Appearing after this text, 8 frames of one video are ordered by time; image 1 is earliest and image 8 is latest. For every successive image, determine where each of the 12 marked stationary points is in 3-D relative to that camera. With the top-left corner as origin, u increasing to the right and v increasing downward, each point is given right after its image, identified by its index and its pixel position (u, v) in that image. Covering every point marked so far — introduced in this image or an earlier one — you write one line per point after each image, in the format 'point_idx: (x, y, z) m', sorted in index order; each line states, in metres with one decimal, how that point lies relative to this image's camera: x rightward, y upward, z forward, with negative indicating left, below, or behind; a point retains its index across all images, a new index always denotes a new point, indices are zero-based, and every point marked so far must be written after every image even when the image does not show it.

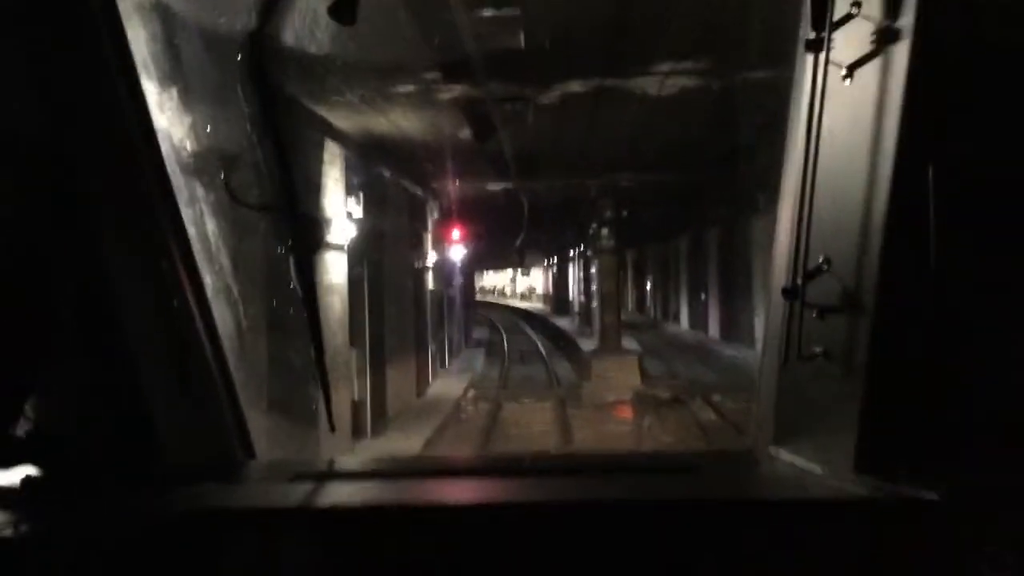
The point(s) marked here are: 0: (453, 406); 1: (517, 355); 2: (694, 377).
0: (-0.7, -1.3, +10.3) m
1: (0.0, -1.4, +18.5) m
2: (+1.9, -0.9, +9.7) m
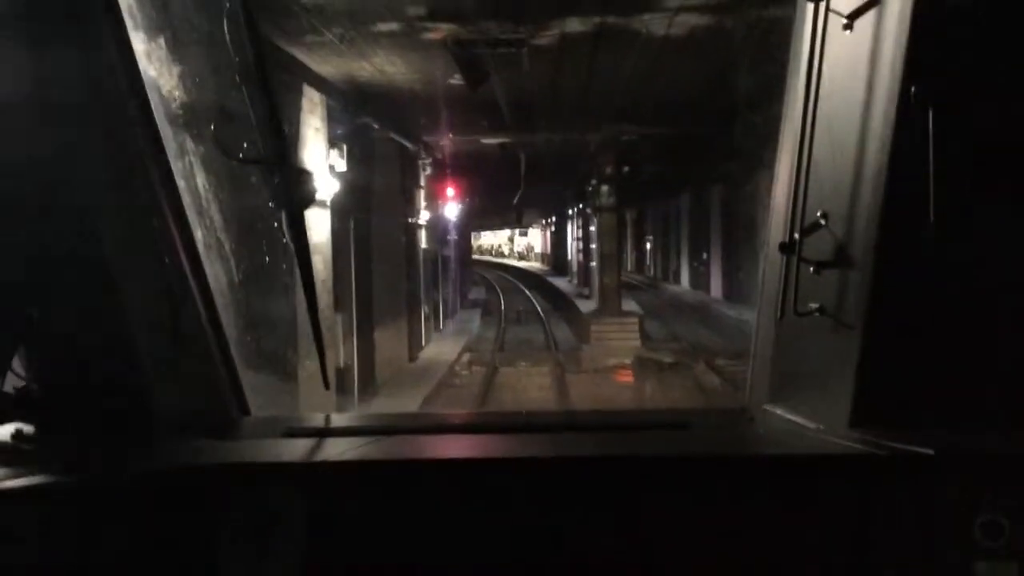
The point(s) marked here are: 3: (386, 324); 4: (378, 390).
0: (-0.7, -0.9, +10.0) m
1: (0.0, -0.6, +18.3) m
2: (+1.8, -0.5, +9.4) m
3: (-1.7, -0.4, +12.4) m
4: (-1.3, -0.9, +8.7) m
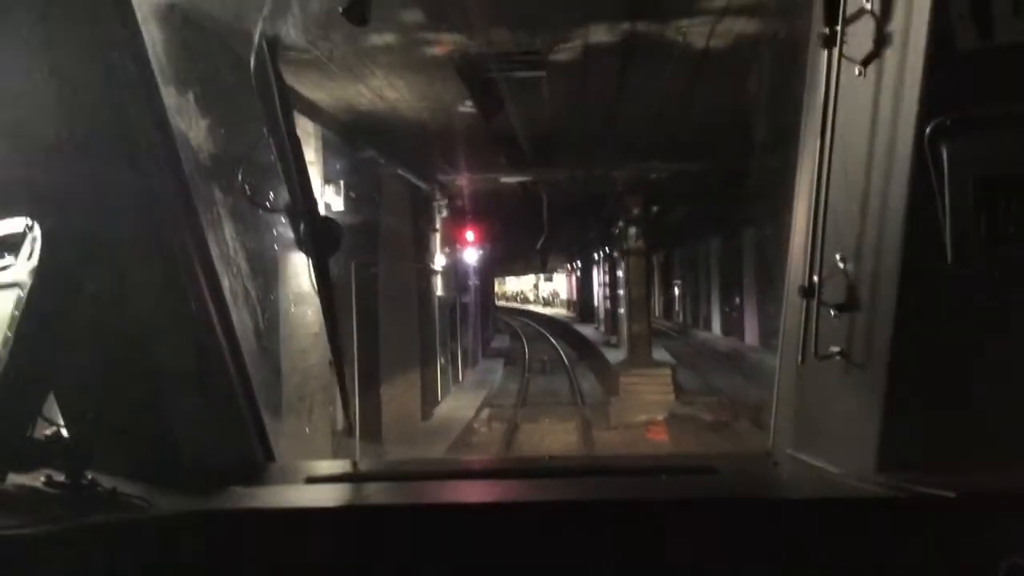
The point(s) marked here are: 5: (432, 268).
0: (-0.5, -1.4, +9.5) m
1: (+0.4, -1.5, +17.7) m
2: (+2.1, -1.0, +8.8) m
3: (-1.4, -1.1, +11.9) m
4: (-1.1, -1.4, +8.2) m
5: (-1.2, +0.3, +14.1) m
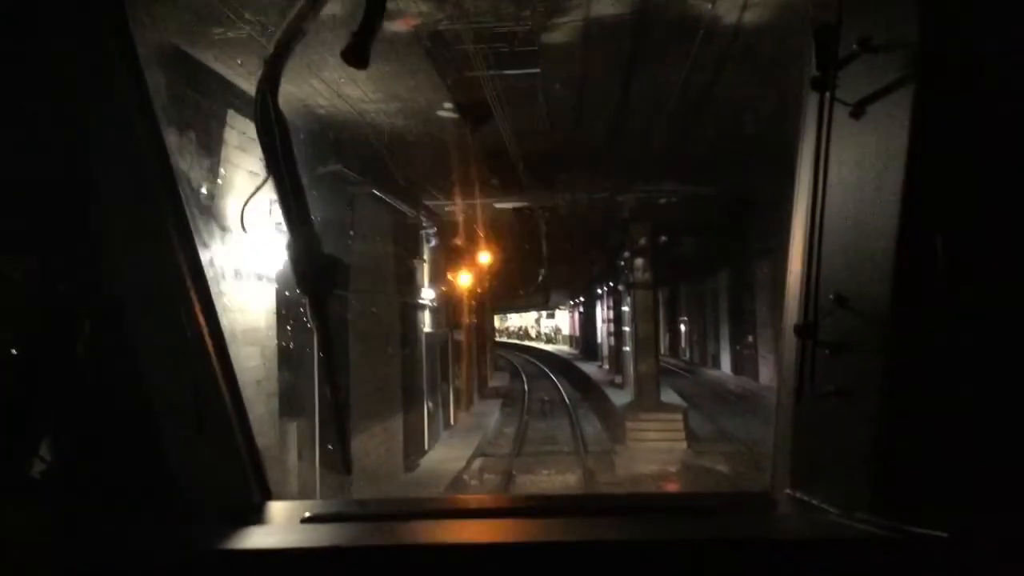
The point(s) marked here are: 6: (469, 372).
0: (-0.5, -1.7, +8.8) m
1: (+0.4, -2.1, +16.9) m
2: (+2.0, -1.3, +8.1) m
3: (-1.4, -1.5, +11.2) m
4: (-1.1, -1.7, +7.5) m
5: (-1.2, -0.2, +13.4) m
6: (-0.9, -1.8, +19.1) m
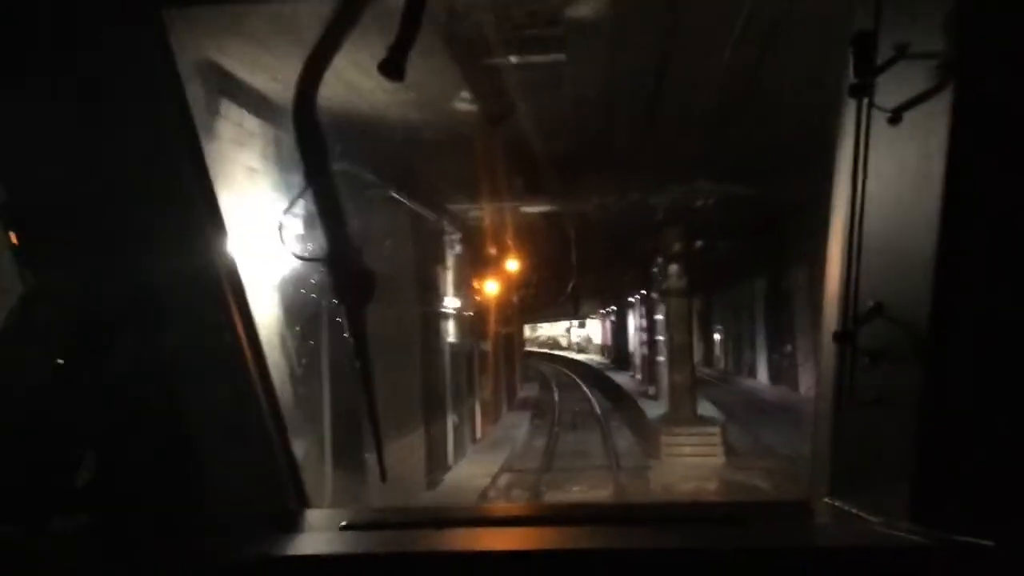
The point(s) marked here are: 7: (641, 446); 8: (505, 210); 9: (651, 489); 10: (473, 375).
0: (-0.2, -1.8, +8.5) m
1: (+1.0, -2.3, +16.6) m
2: (+2.3, -1.3, +7.7) m
3: (-1.1, -1.6, +11.0) m
4: (-0.9, -1.7, +7.2) m
5: (-0.8, -0.3, +13.2) m
6: (-0.3, -1.9, +18.9) m
7: (+1.5, -1.8, +10.7) m
8: (-0.1, +1.0, +11.6) m
9: (+1.1, -1.6, +7.2) m
10: (-0.6, -1.4, +15.6) m
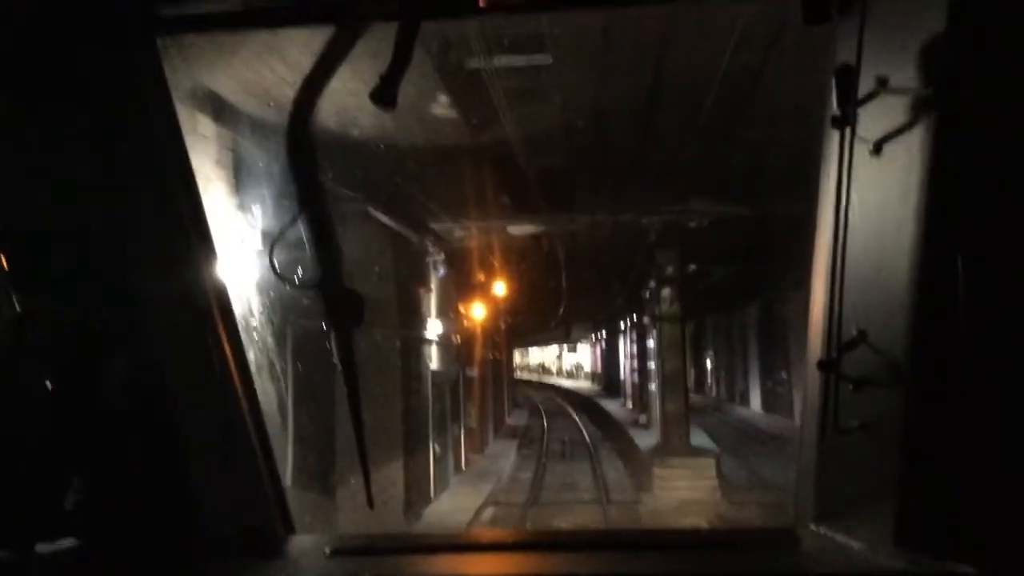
0: (-0.4, -2.0, +8.1) m
1: (+0.8, -2.7, +16.3) m
2: (+2.2, -1.5, +7.4) m
3: (-1.2, -1.9, +10.6) m
4: (-1.0, -1.9, +6.9) m
5: (-1.0, -0.7, +12.9) m
6: (-0.5, -2.4, +18.5) m
7: (+1.3, -2.1, +10.4) m
8: (-0.2, +0.7, +11.3) m
9: (+1.0, -1.8, +6.9) m
10: (-0.8, -1.8, +15.2) m
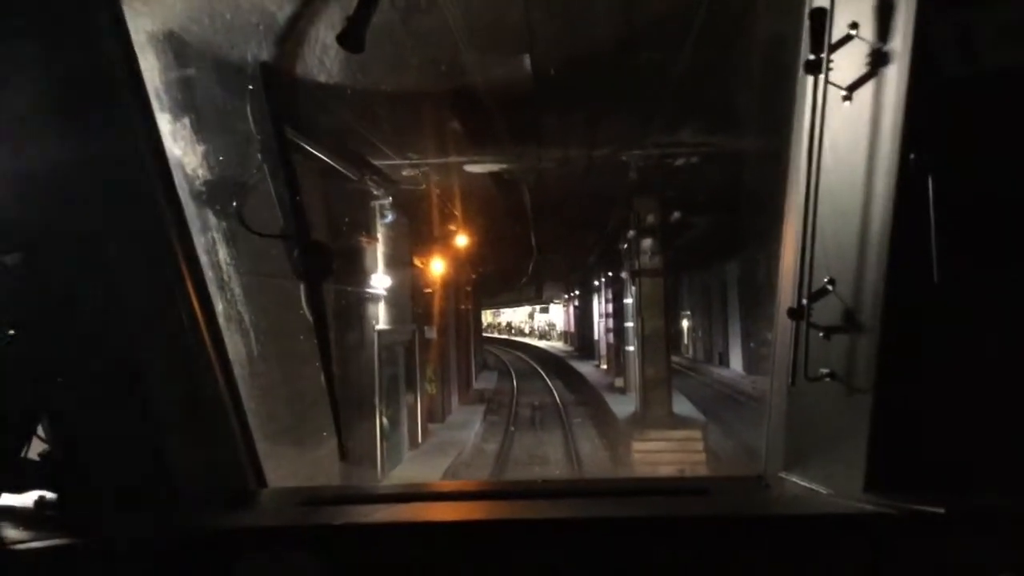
0: (-0.7, -1.6, +7.4) m
1: (+0.3, -2.0, +15.6) m
2: (+1.9, -1.2, +6.7) m
3: (-1.6, -1.4, +9.9) m
4: (-1.2, -1.6, +6.1) m
5: (-1.4, -0.1, +12.1) m
6: (-1.1, -1.6, +17.8) m
7: (+1.0, -1.6, +9.7) m
8: (-0.6, +1.2, +10.5) m
9: (+0.7, -1.4, +6.2) m
10: (-1.3, -1.1, +14.5) m
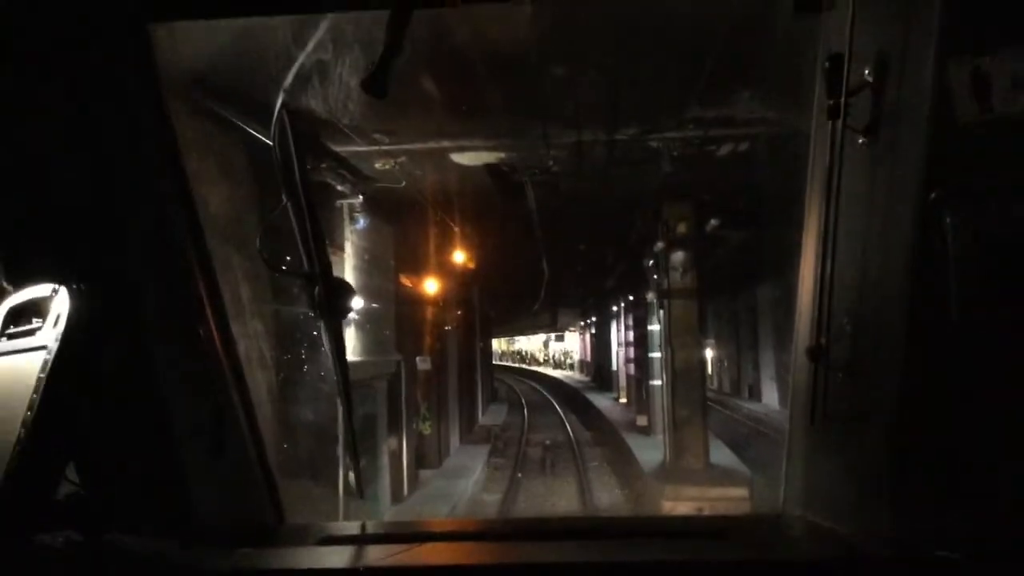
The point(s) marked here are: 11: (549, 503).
0: (-0.6, -1.8, +6.4) m
1: (+0.4, -2.4, +14.5) m
2: (+1.9, -1.3, +5.7) m
3: (-1.5, -1.6, +8.9) m
4: (-1.2, -1.7, +5.1) m
5: (-1.3, -0.4, +11.1) m
6: (-0.9, -2.1, +16.8) m
7: (+1.1, -1.8, +8.7) m
8: (-0.5, +0.9, +9.5) m
9: (+0.7, -1.6, +5.2) m
10: (-1.1, -1.5, +13.5) m
11: (+0.3, -1.7, +7.2) m
